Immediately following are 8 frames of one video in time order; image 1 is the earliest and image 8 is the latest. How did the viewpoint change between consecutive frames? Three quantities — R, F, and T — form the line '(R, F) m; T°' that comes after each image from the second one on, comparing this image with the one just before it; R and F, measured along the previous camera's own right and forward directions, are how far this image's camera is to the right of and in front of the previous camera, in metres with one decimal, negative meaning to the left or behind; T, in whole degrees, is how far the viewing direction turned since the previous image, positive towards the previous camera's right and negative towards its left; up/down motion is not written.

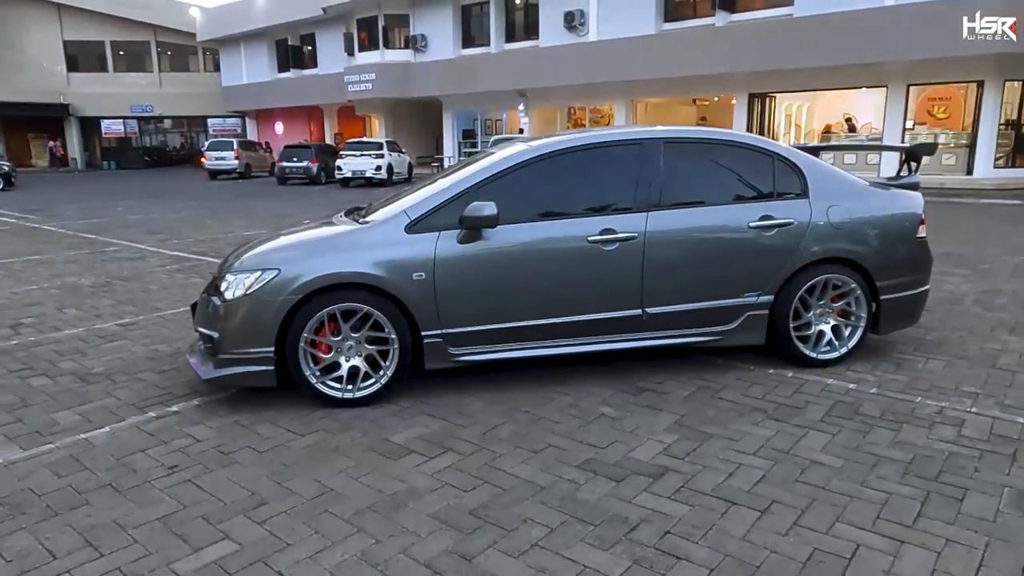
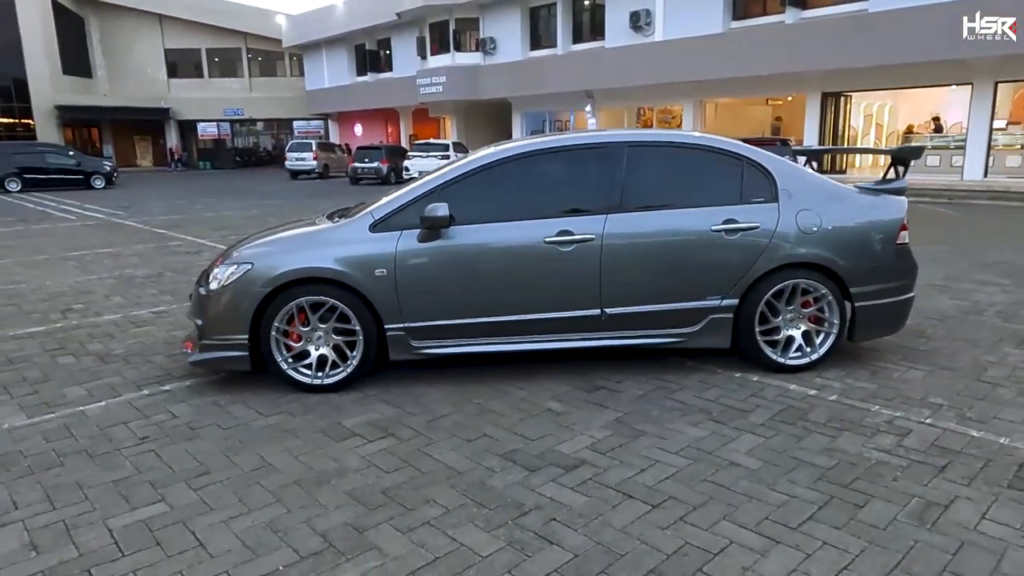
(+0.8, -0.1) m; -7°
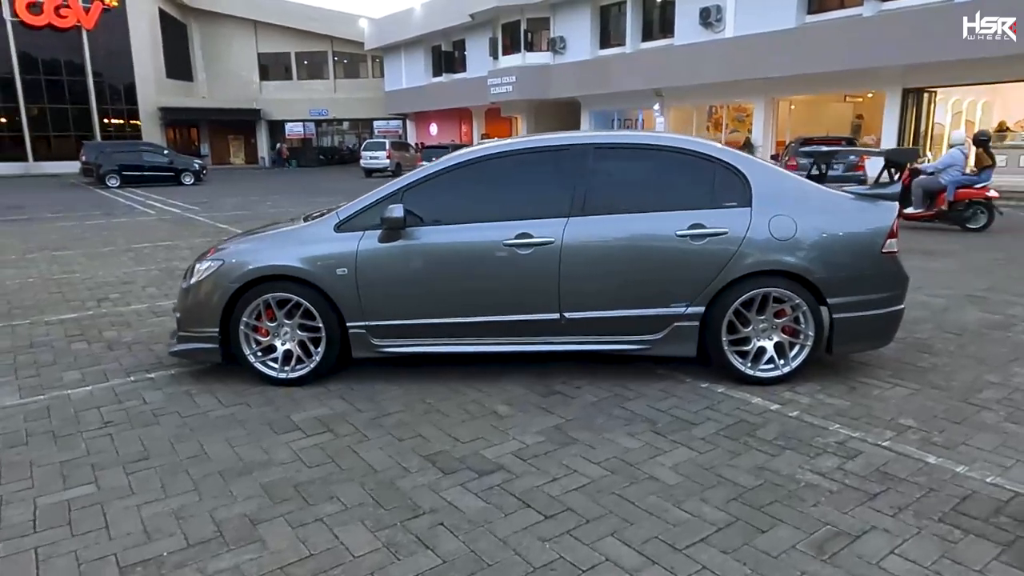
(+0.8, +0.1) m; -7°
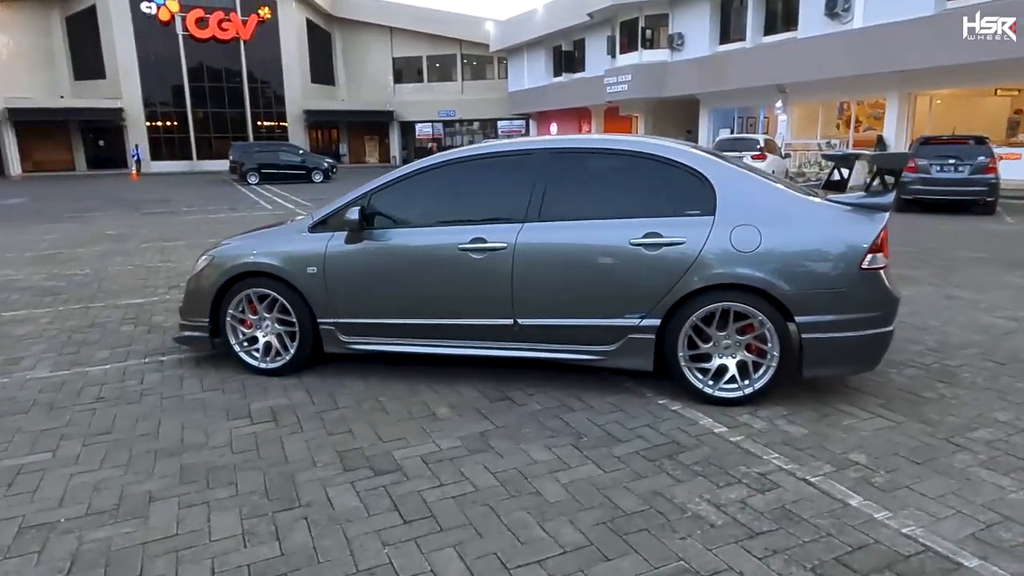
(+1.2, +0.1) m; -11°
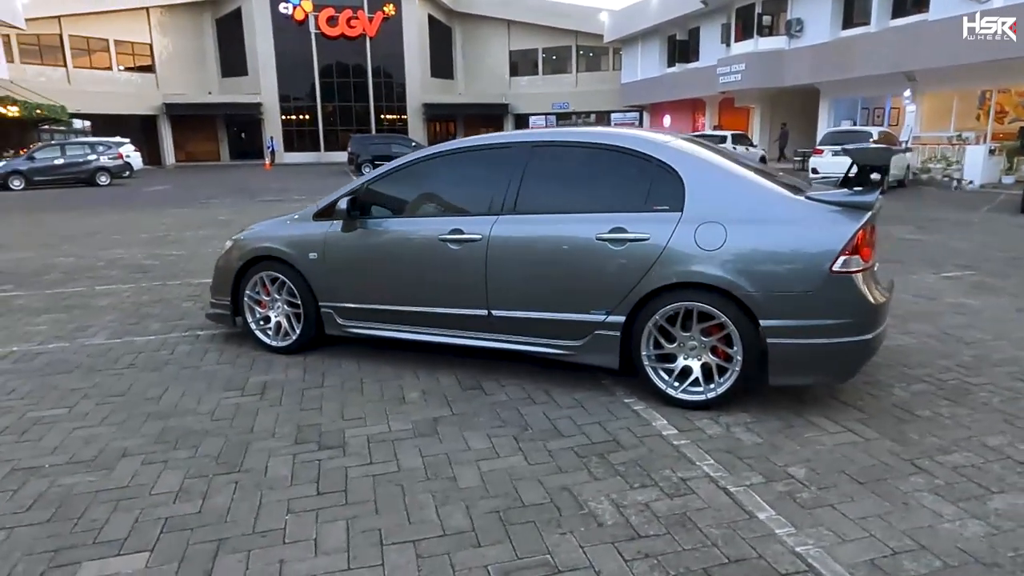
(+0.9, 0.0) m; -10°
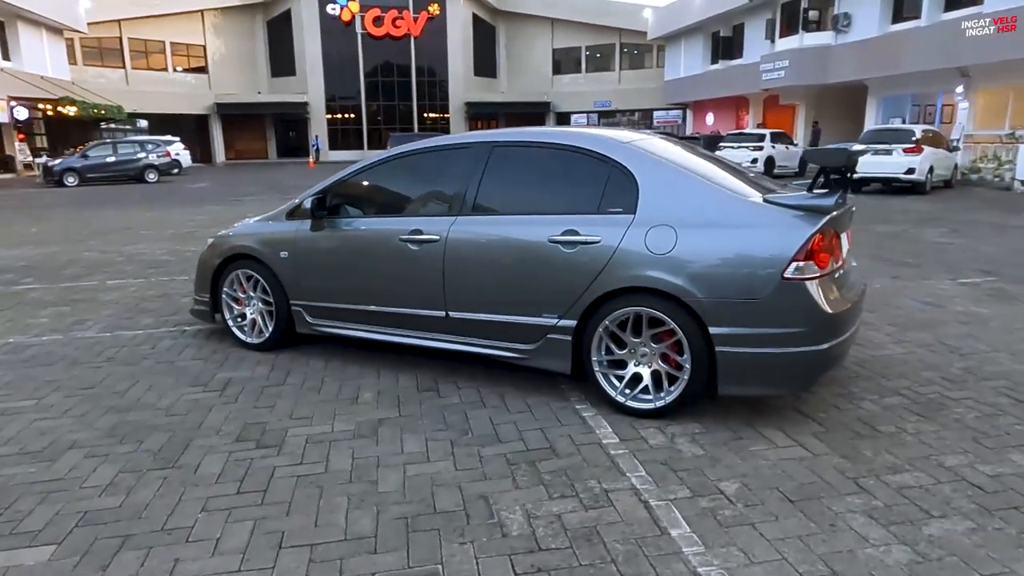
(+0.6, +0.1) m; -4°
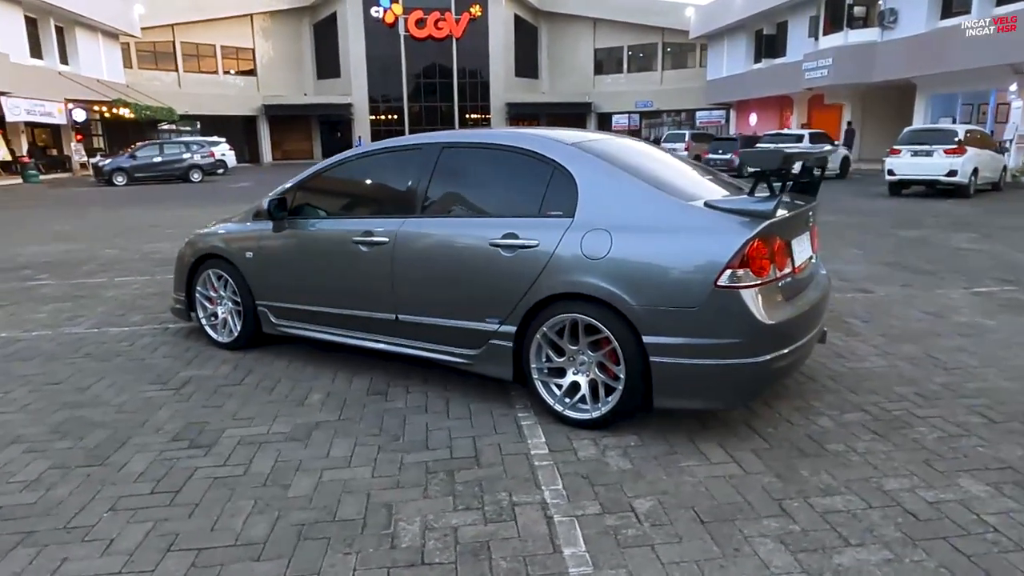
(+0.6, +0.1) m; -4°
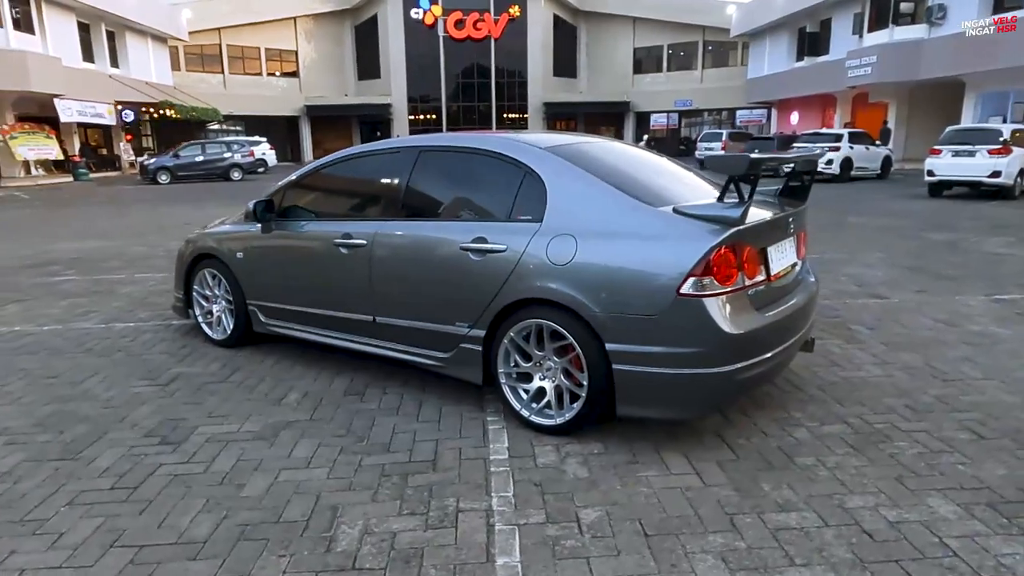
(+0.4, +0.1) m; -3°
